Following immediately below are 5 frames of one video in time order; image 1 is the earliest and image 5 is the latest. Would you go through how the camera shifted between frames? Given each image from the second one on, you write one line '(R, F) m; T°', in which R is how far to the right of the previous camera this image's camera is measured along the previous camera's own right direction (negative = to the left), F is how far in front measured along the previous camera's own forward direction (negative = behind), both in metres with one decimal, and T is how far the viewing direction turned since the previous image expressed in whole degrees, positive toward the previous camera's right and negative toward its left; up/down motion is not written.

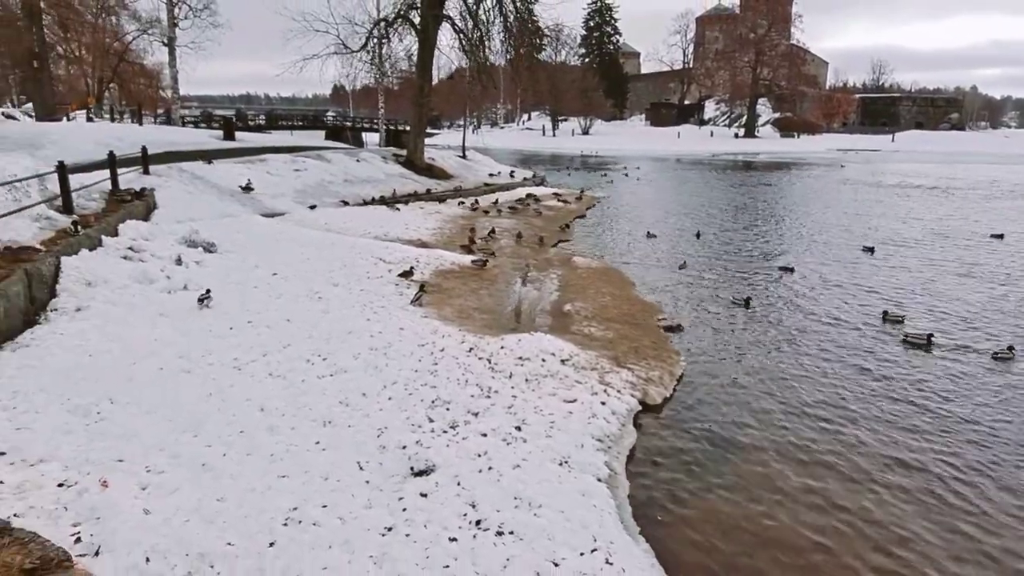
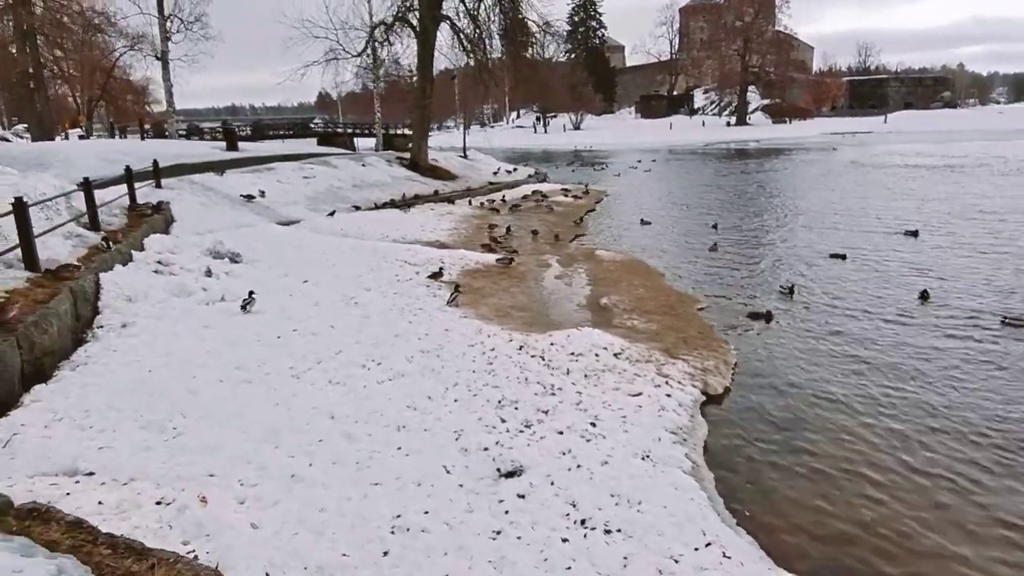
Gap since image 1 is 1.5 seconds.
(-0.7, +0.1) m; +1°
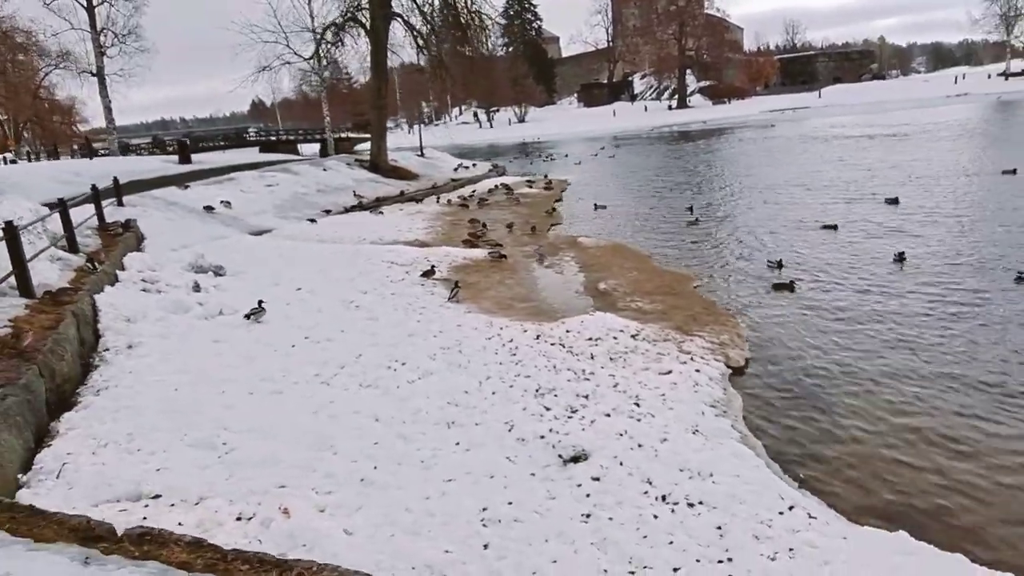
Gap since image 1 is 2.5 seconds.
(-0.8, 0.0) m; +4°
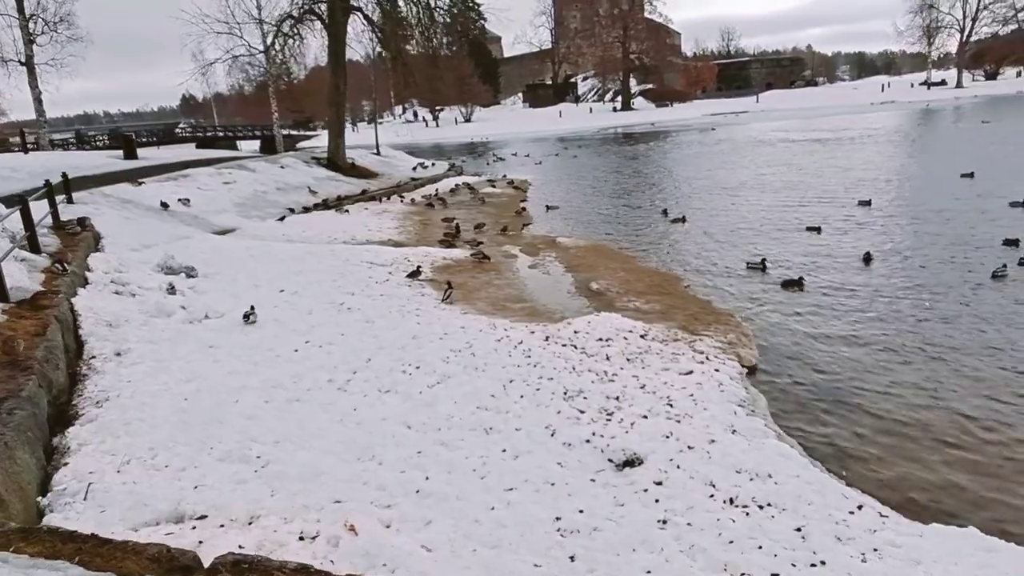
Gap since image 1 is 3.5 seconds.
(-0.8, +0.2) m; +5°
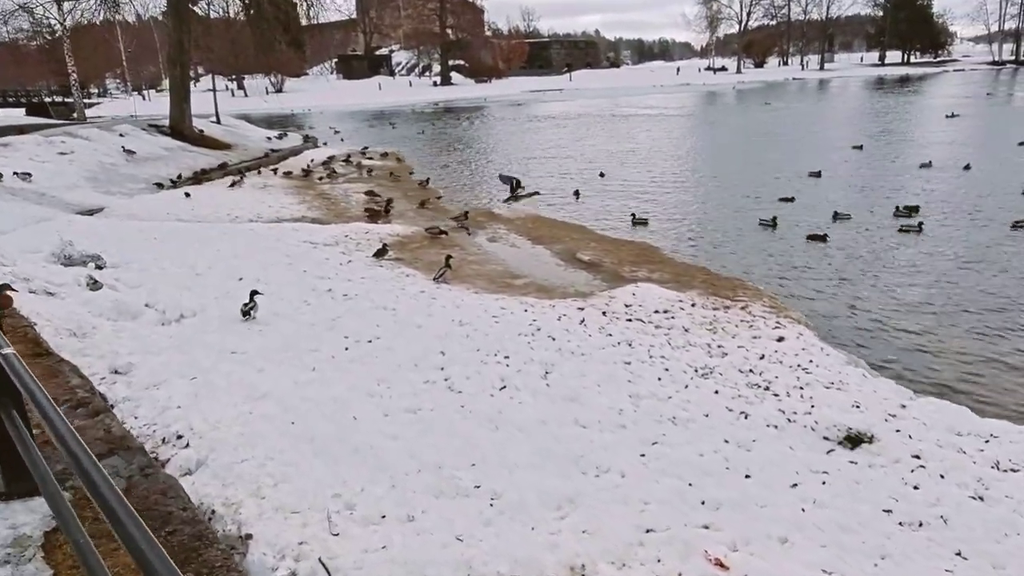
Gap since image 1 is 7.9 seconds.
(-2.6, +1.3) m; +16°
